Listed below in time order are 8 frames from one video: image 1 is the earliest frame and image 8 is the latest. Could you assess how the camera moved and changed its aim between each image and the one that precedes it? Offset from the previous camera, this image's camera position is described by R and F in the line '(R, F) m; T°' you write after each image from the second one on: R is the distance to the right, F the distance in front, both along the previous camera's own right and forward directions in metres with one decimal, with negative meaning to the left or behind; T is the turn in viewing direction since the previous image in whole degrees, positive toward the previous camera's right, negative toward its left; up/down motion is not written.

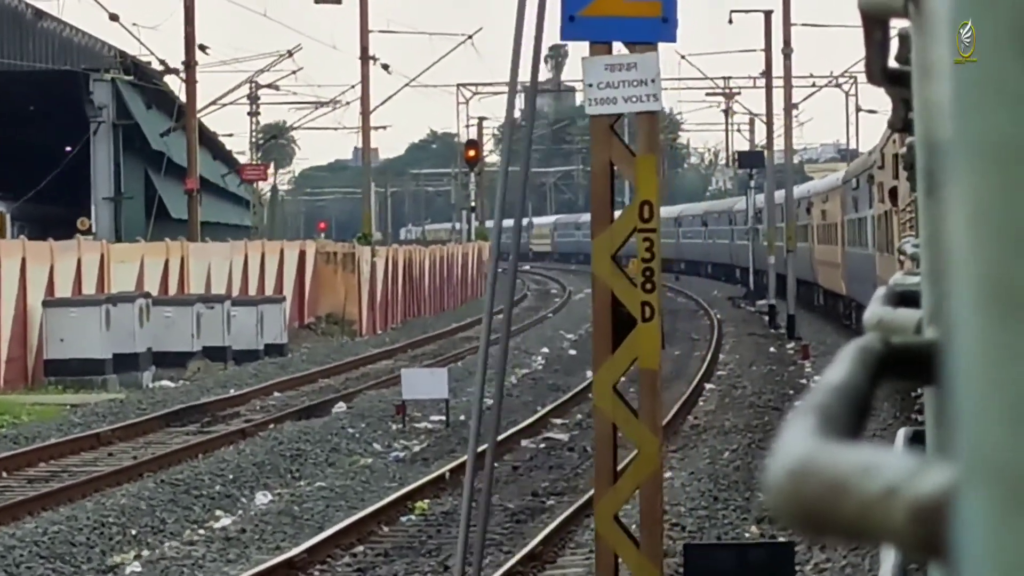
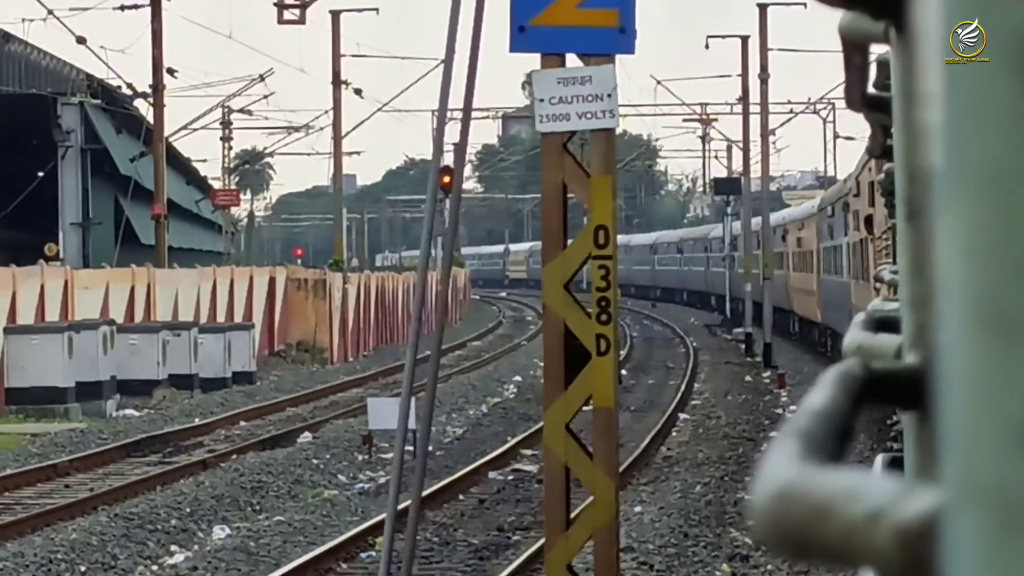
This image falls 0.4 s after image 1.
(+0.1, +0.3) m; +1°
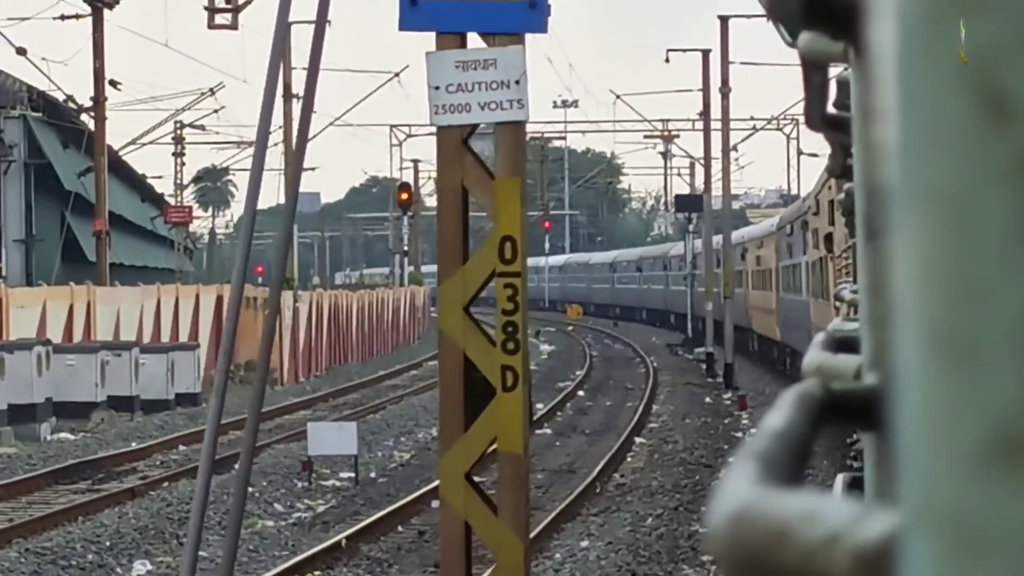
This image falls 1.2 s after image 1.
(+0.2, +0.7) m; +1°
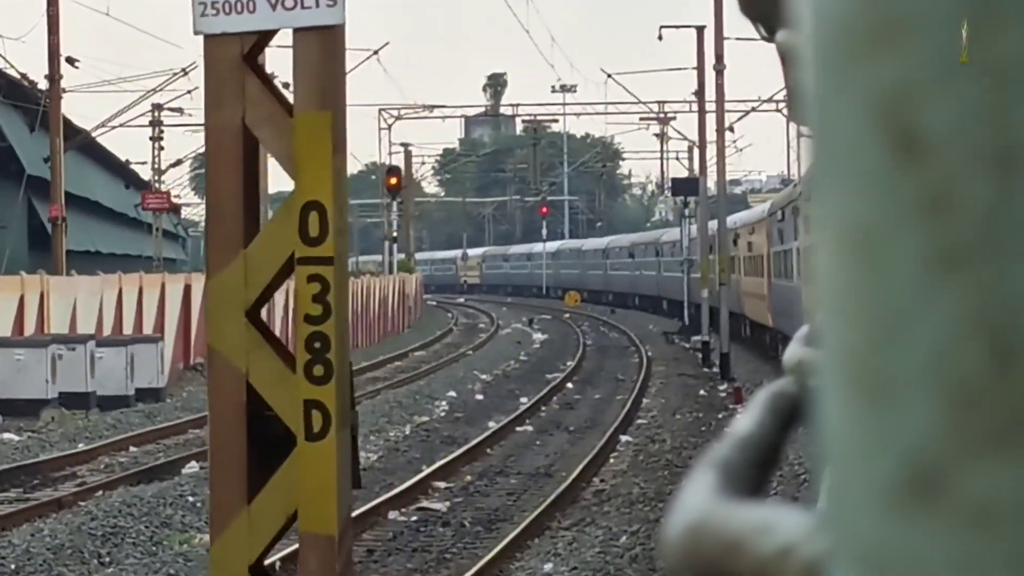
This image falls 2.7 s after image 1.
(+0.3, +1.3) m; 0°
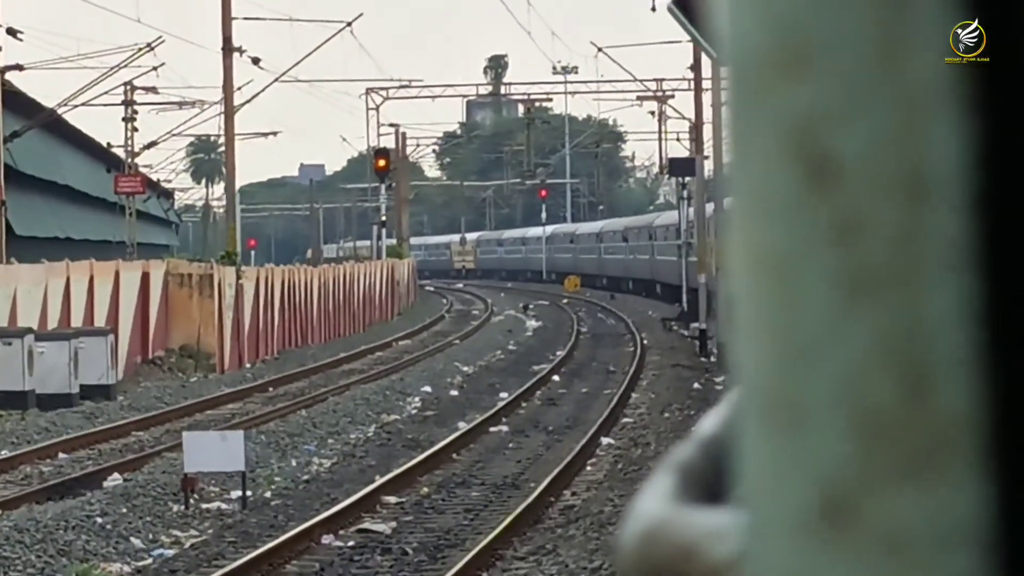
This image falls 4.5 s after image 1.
(+0.4, +1.7) m; 0°
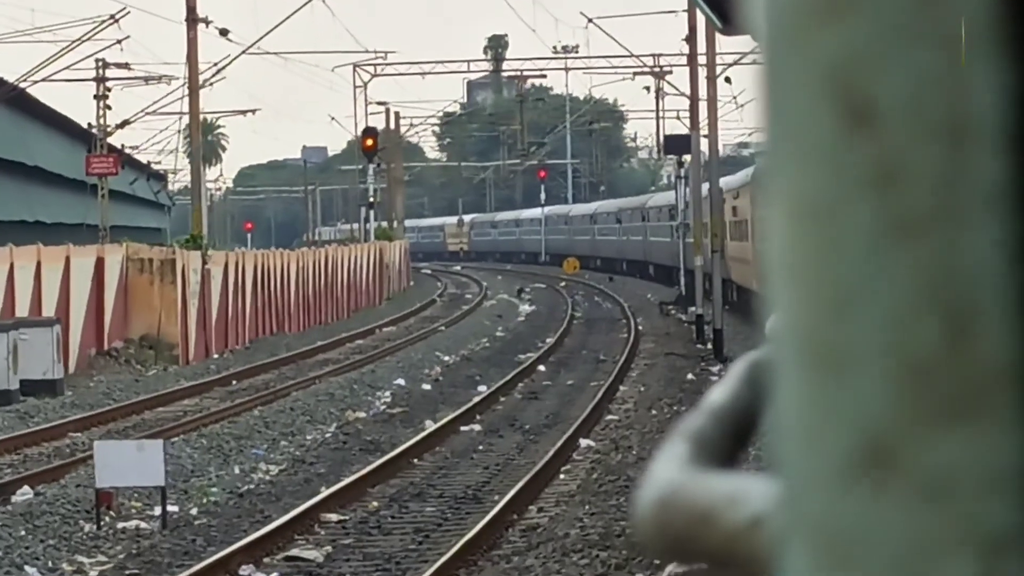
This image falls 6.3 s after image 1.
(+0.4, +1.6) m; 0°
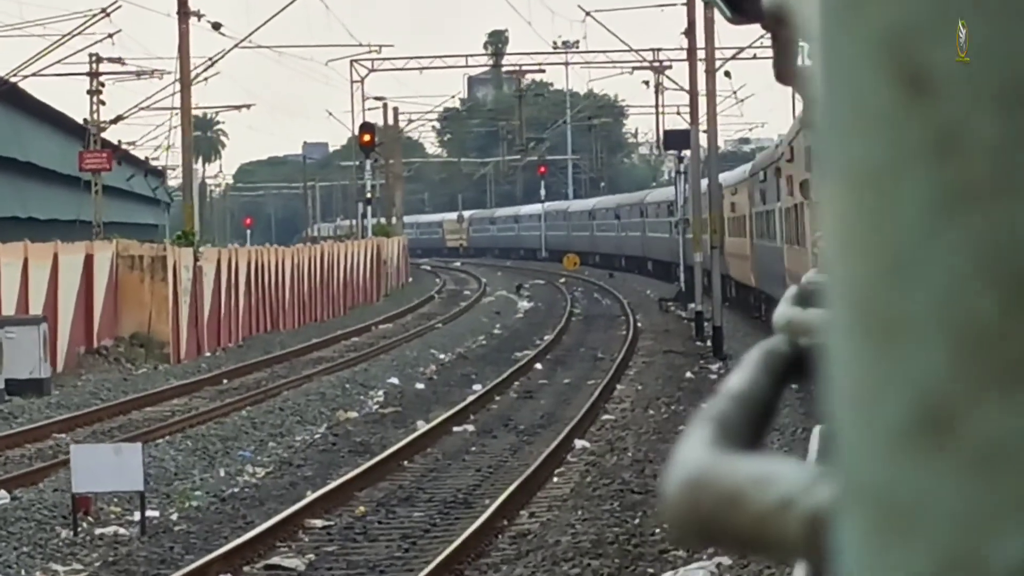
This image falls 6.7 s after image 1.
(+0.1, +0.4) m; 0°
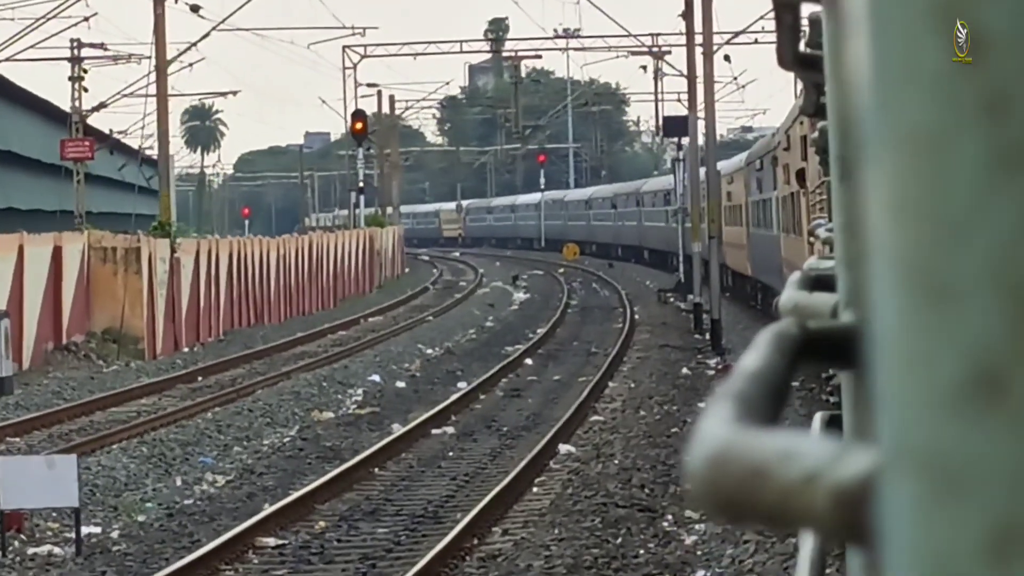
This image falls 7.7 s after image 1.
(+0.2, +1.0) m; 0°
